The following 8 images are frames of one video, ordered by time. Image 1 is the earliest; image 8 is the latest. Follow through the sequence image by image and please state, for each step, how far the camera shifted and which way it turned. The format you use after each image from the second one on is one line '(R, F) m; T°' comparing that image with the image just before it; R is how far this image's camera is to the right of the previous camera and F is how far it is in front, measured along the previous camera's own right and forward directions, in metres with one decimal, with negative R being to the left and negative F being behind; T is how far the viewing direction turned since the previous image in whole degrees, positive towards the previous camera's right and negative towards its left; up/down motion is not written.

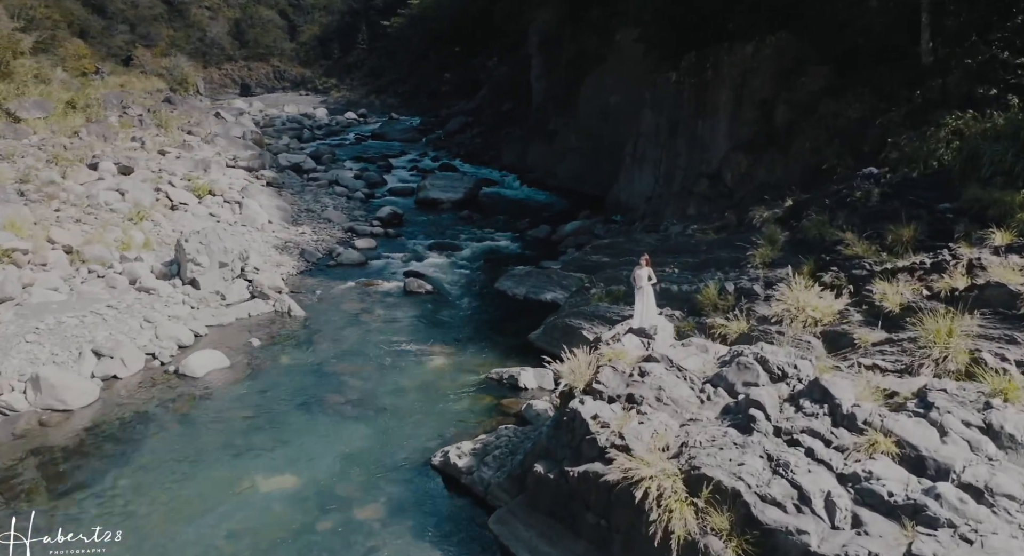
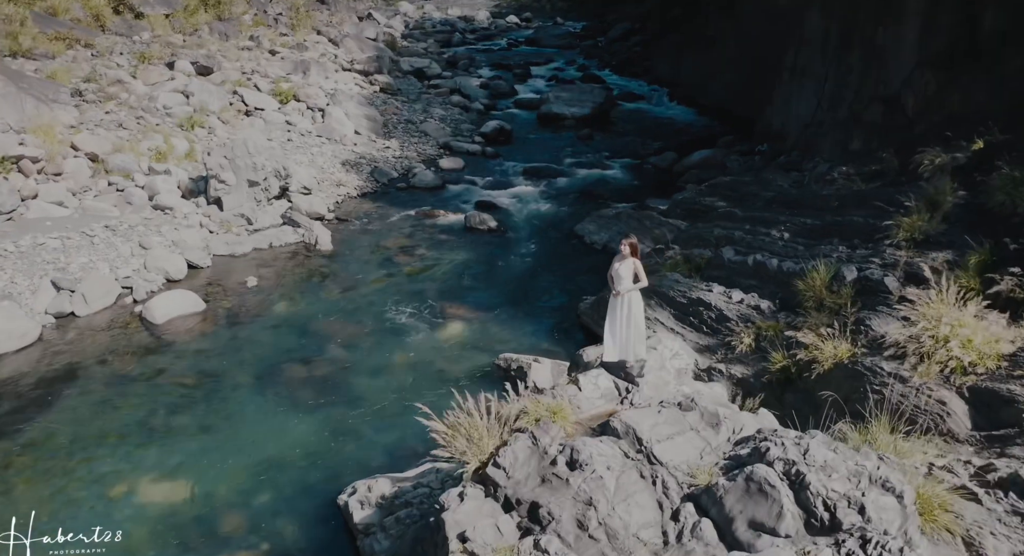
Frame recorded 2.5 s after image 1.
(+2.1, +4.0) m; -13°
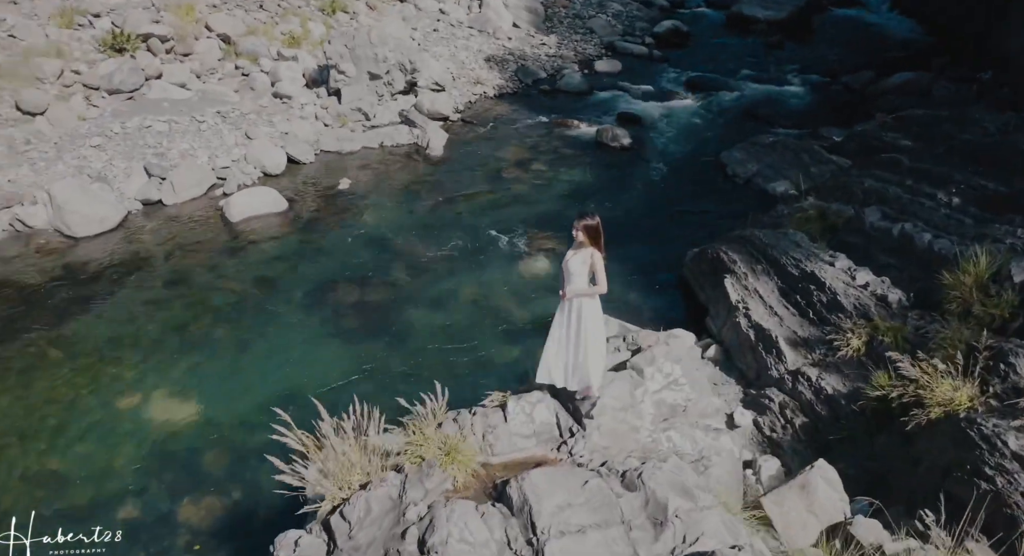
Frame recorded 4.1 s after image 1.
(+1.4, +1.8) m; -14°
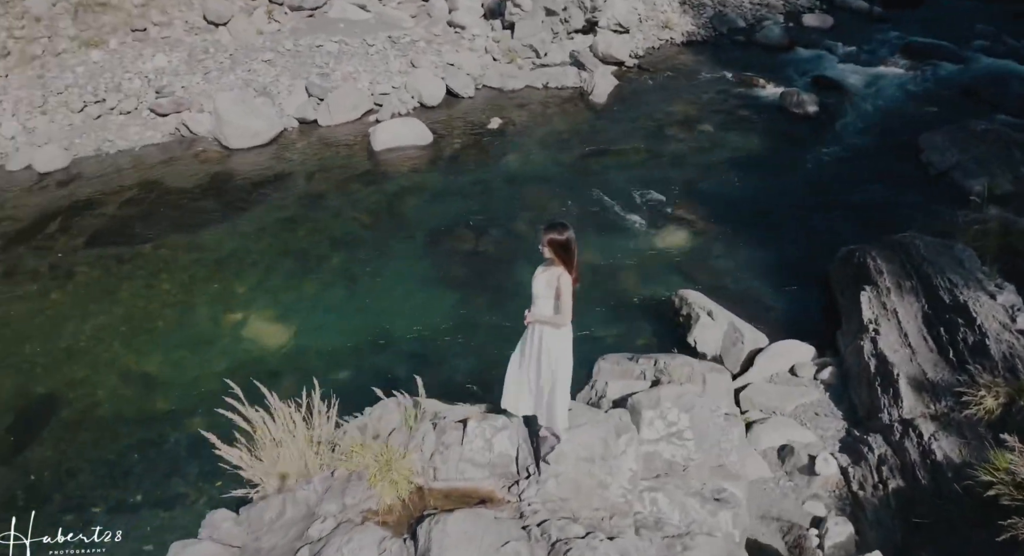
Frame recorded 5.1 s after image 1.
(+0.9, +0.6) m; -14°
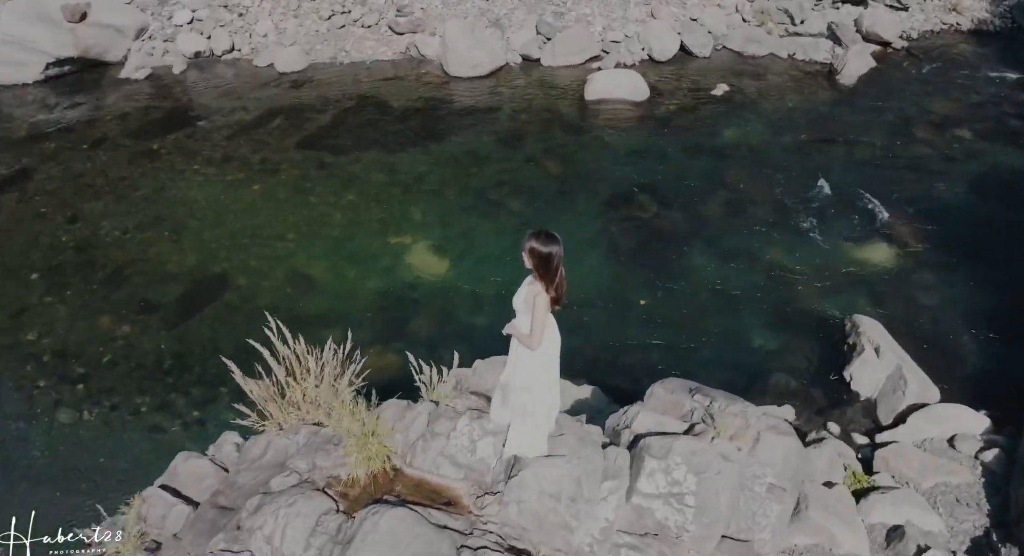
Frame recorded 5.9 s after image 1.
(+0.8, +0.4) m; -16°
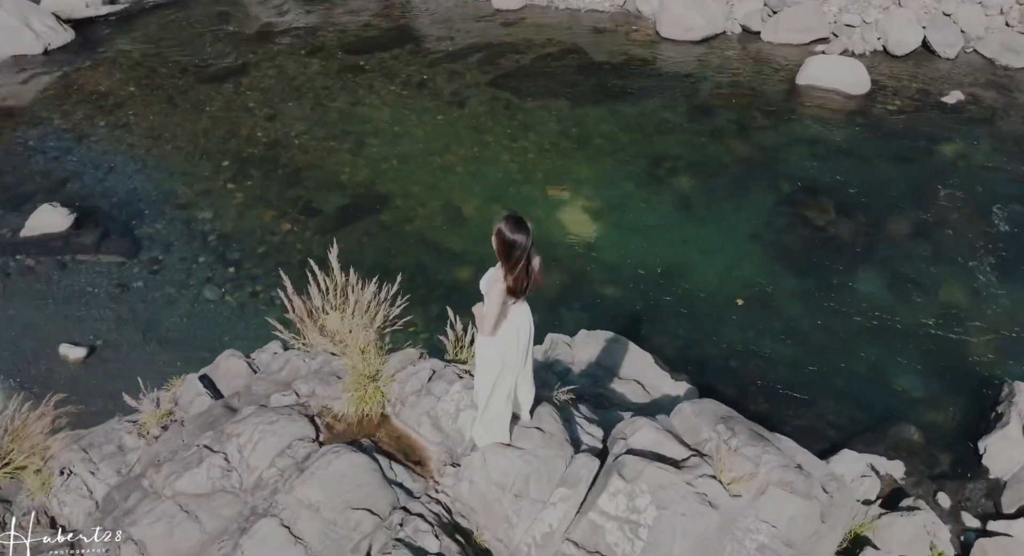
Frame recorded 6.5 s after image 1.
(+0.7, +0.2) m; -13°
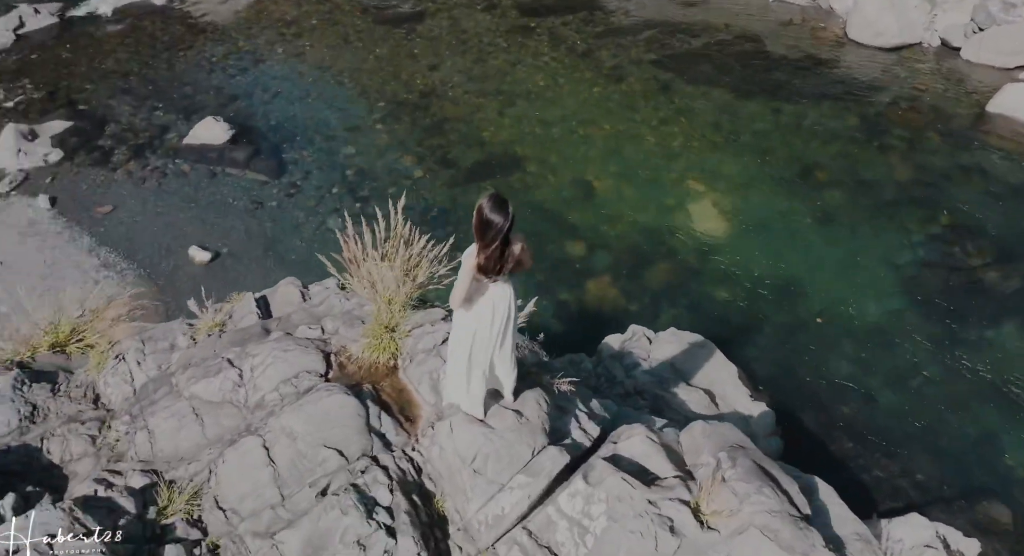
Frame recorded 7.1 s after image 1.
(+0.5, +0.1) m; -11°
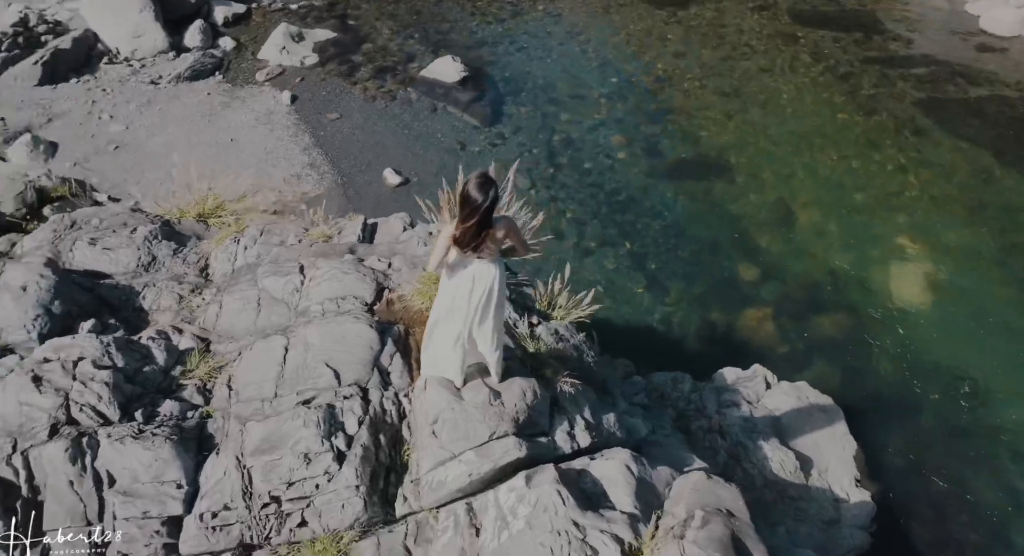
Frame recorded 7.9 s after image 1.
(+0.7, +0.1) m; -16°
